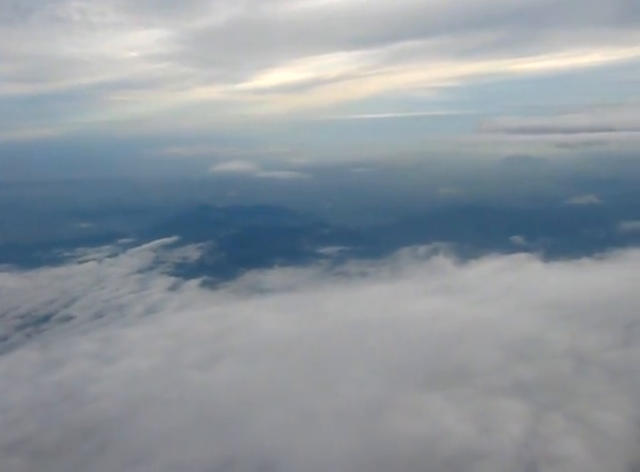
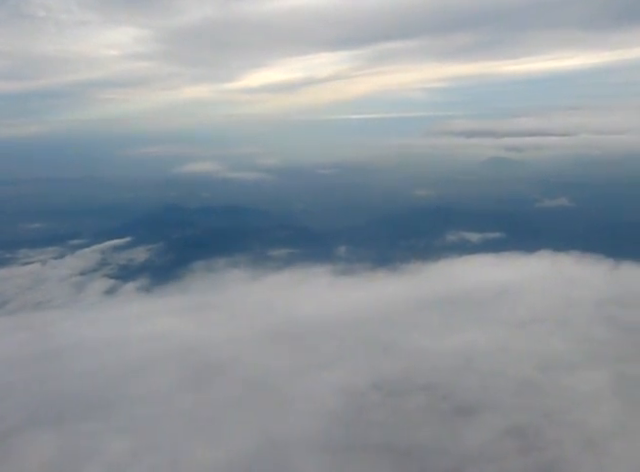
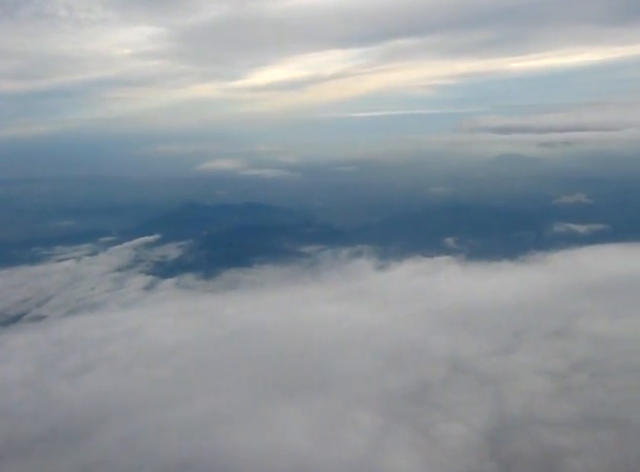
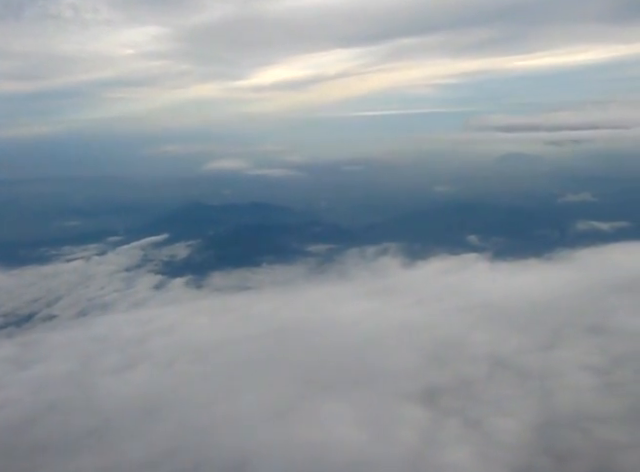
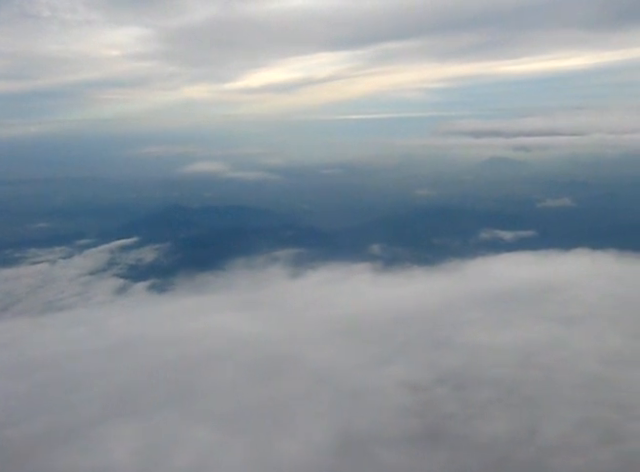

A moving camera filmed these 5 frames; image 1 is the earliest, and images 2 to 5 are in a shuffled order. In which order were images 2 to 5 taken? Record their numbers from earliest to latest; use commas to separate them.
4, 3, 5, 2
